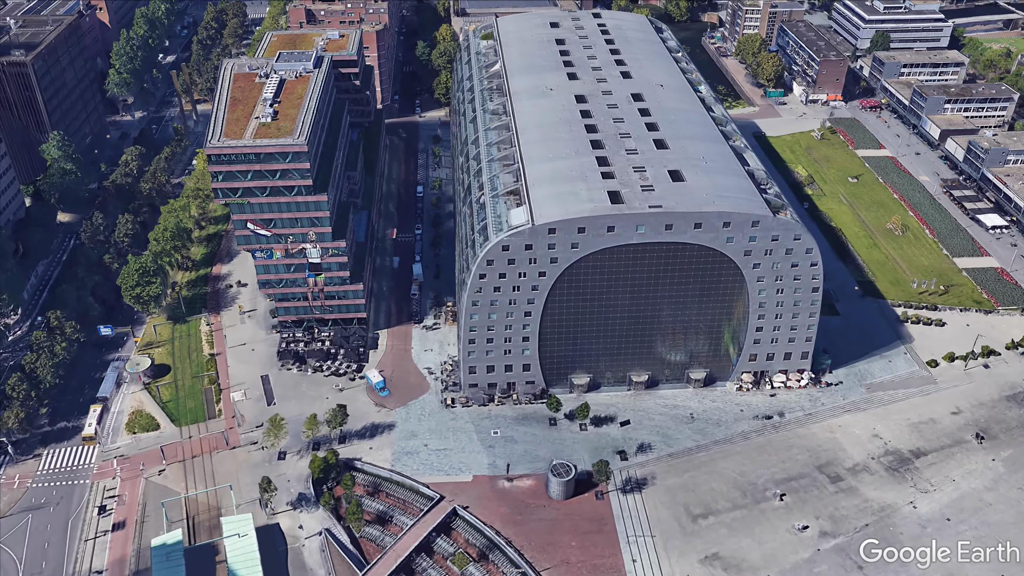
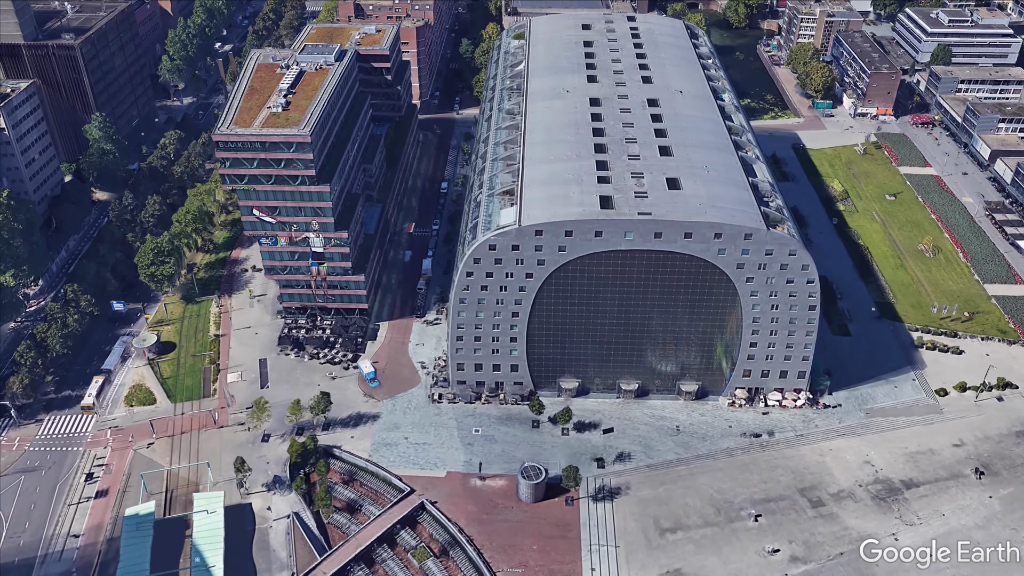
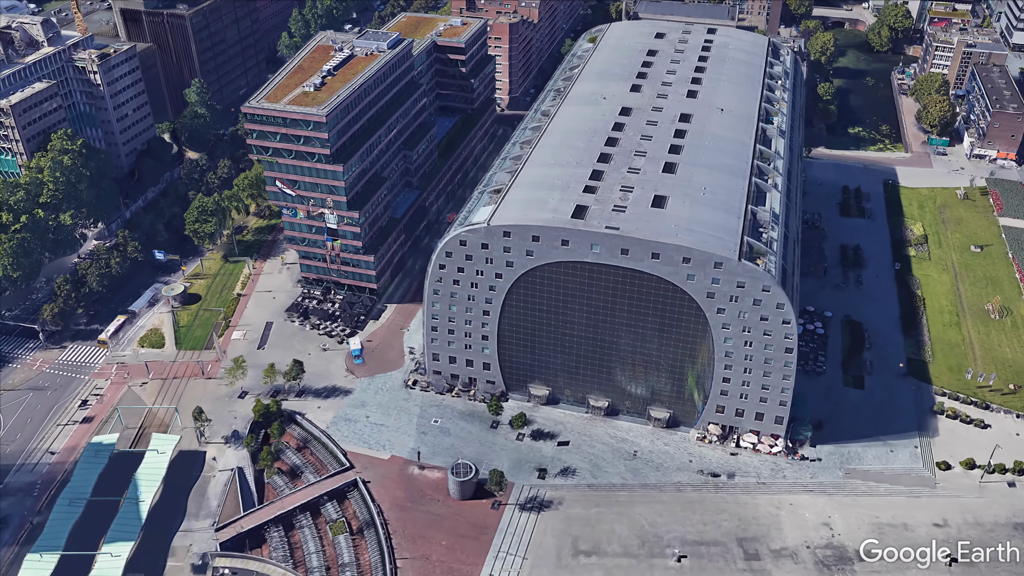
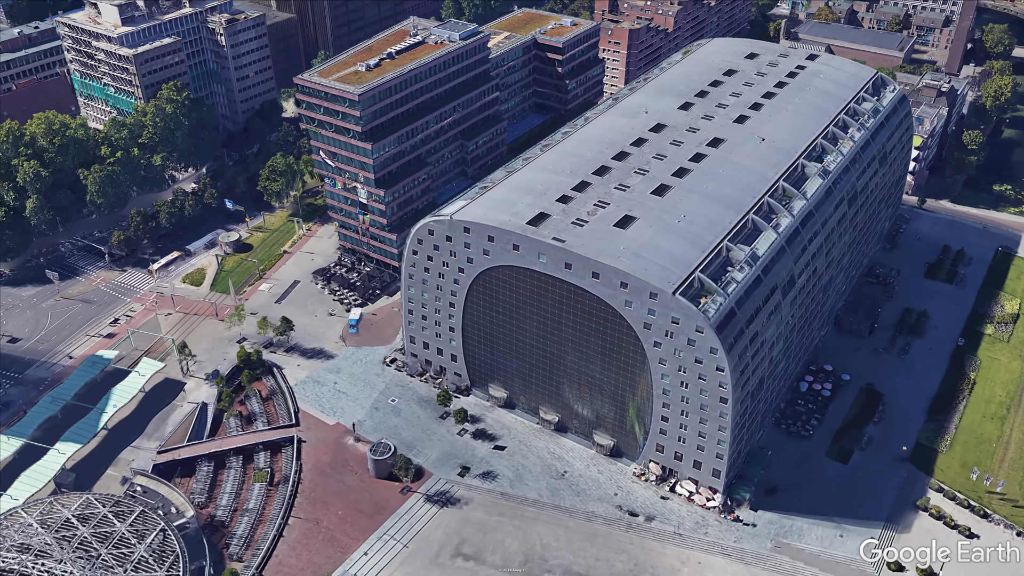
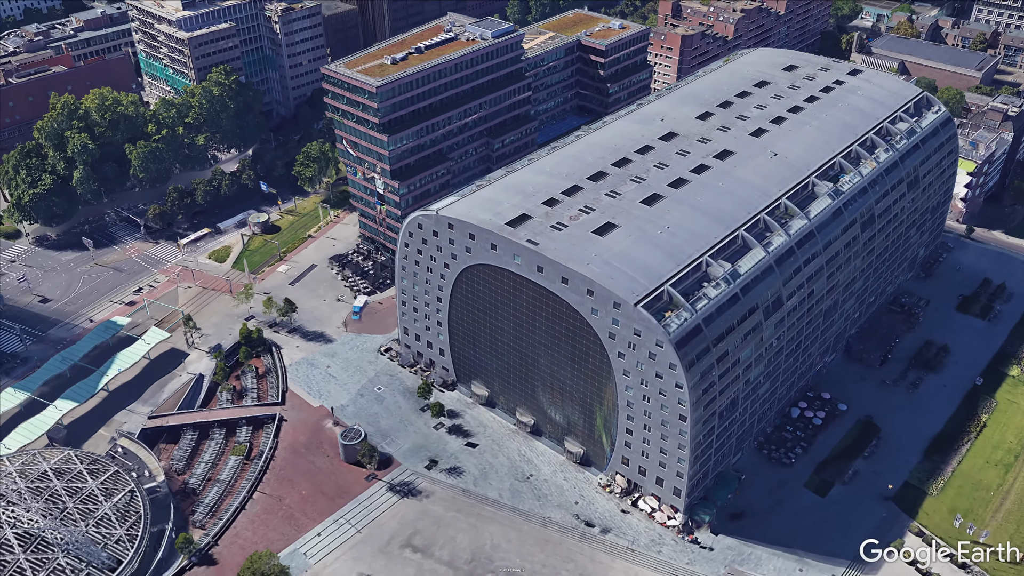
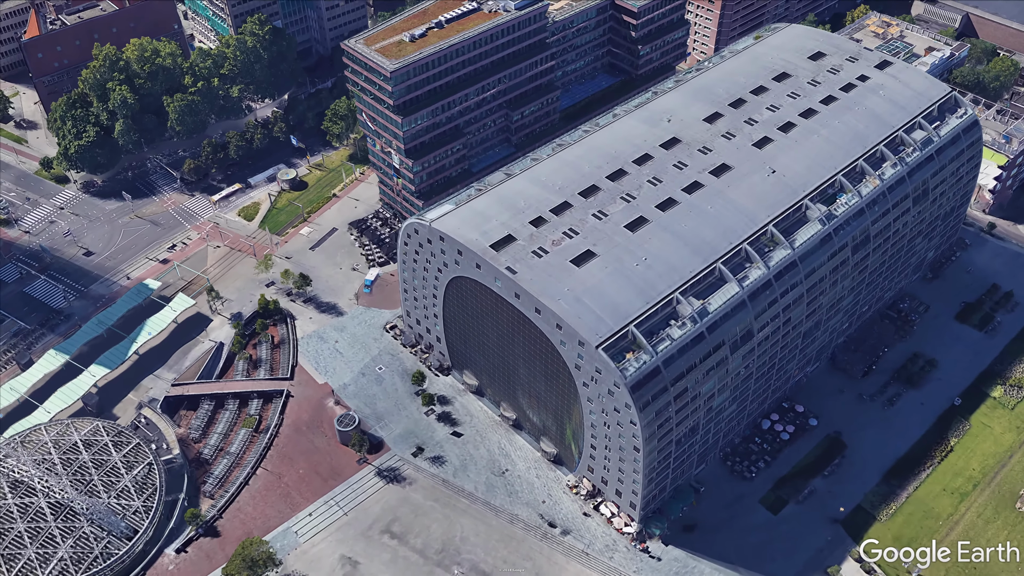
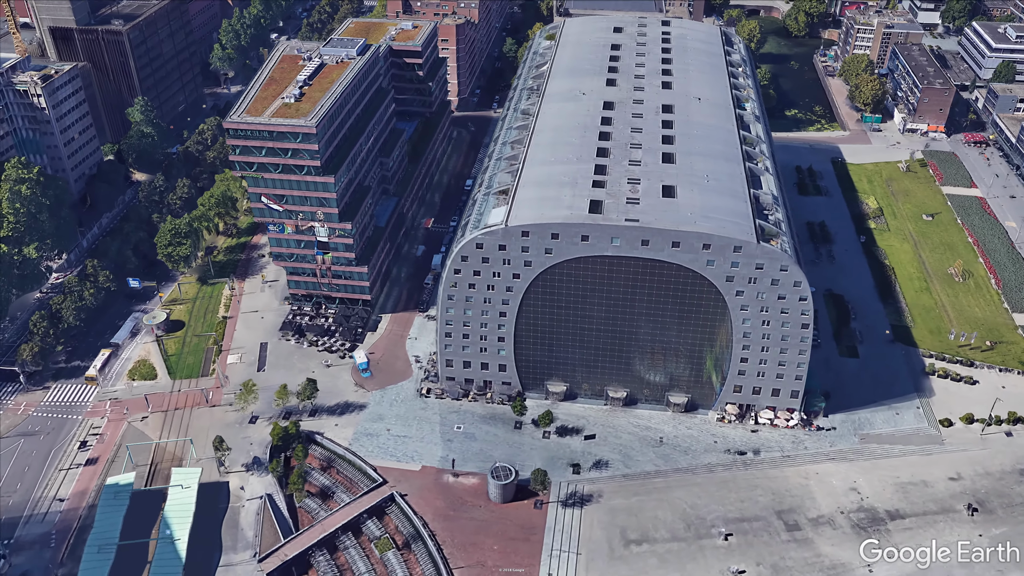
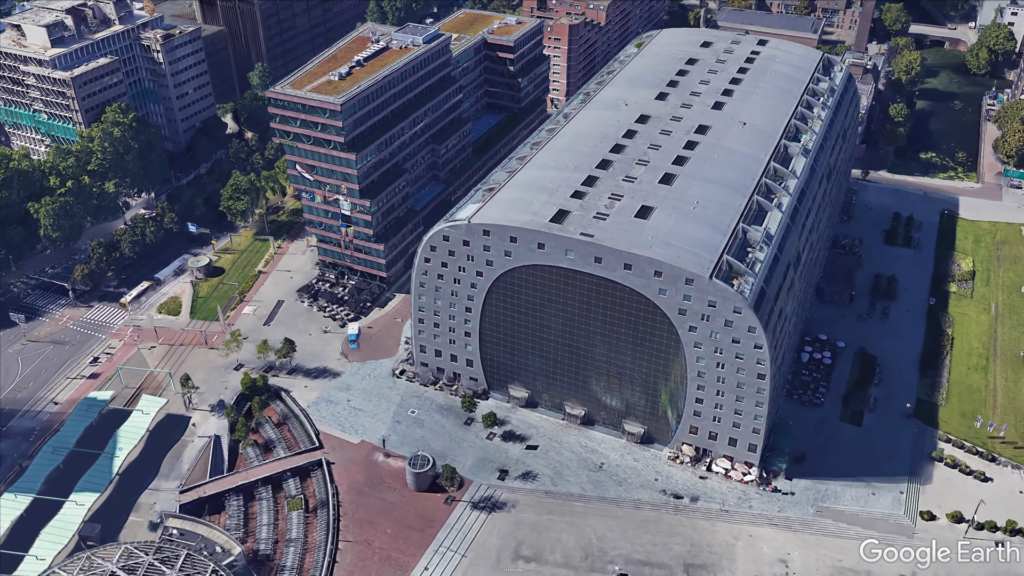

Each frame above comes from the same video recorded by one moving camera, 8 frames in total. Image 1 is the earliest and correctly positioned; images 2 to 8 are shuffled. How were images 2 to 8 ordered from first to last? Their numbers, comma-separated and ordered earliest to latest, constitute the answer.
2, 7, 3, 8, 4, 5, 6
